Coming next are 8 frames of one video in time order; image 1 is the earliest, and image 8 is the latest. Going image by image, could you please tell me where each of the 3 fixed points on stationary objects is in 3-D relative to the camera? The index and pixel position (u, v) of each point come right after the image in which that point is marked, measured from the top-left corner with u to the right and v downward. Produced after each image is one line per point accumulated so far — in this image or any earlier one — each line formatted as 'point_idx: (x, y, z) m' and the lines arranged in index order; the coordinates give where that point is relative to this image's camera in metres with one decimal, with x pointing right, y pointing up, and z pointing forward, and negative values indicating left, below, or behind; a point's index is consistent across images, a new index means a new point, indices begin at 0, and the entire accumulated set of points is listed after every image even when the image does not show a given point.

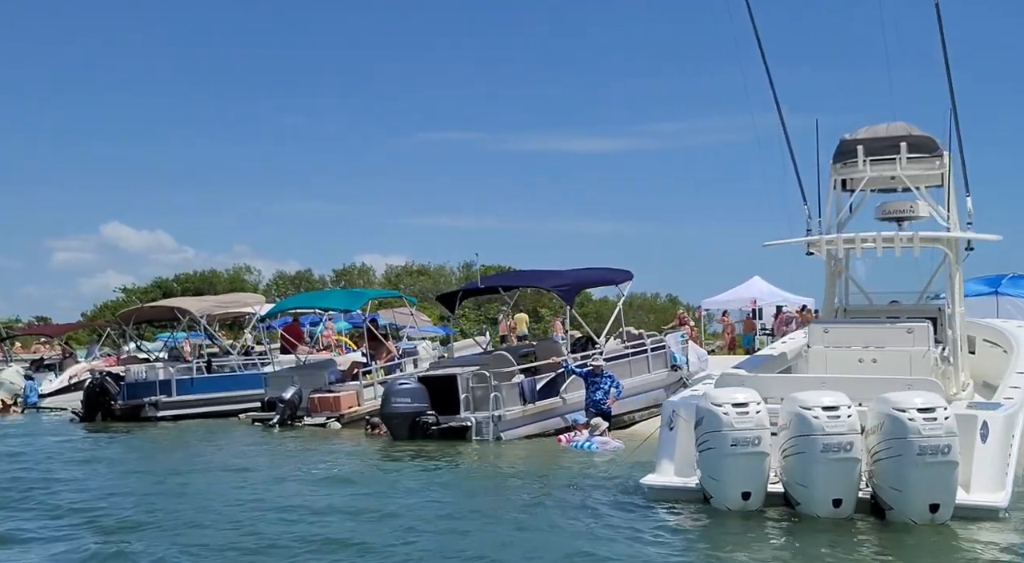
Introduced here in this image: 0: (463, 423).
0: (-0.6, -1.9, +17.1) m
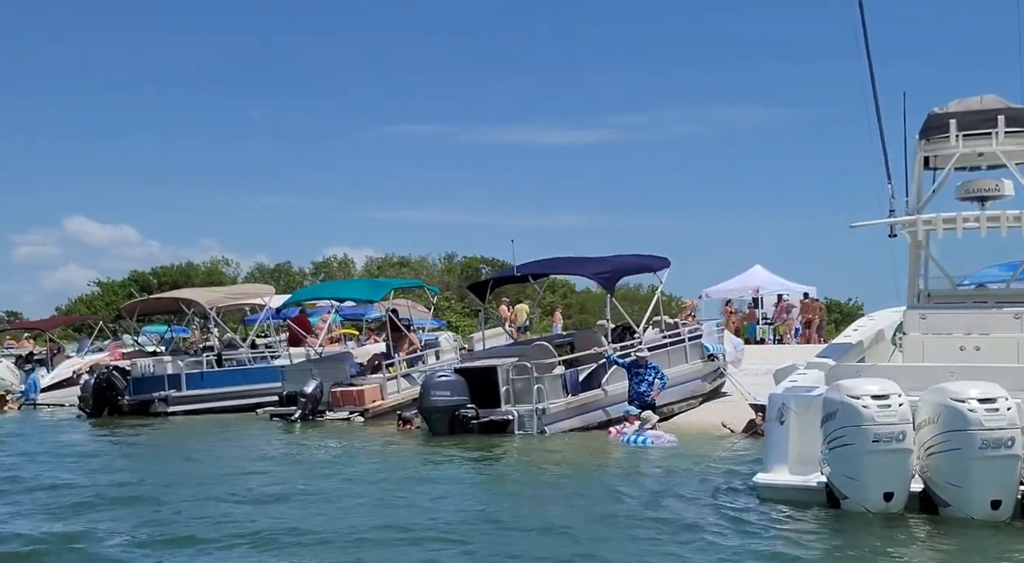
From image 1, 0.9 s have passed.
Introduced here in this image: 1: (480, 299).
0: (-0.1, -1.8, +16.4) m
1: (-0.5, -0.3, +19.2) m
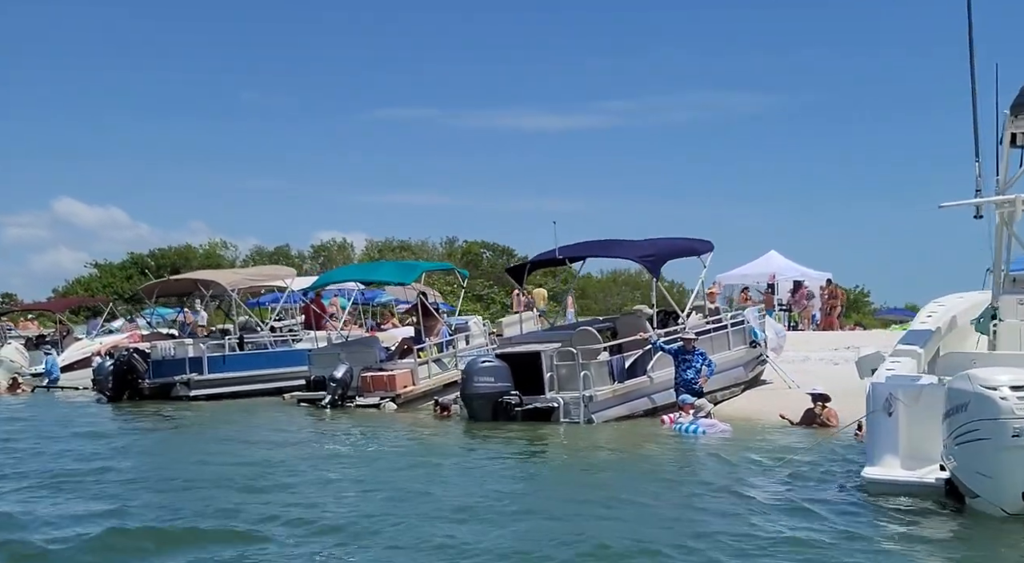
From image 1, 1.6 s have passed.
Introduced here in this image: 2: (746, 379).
0: (+0.5, -1.6, +15.9) m
1: (+0.1, 0.0, +18.6) m
2: (+3.5, -1.5, +18.9) m
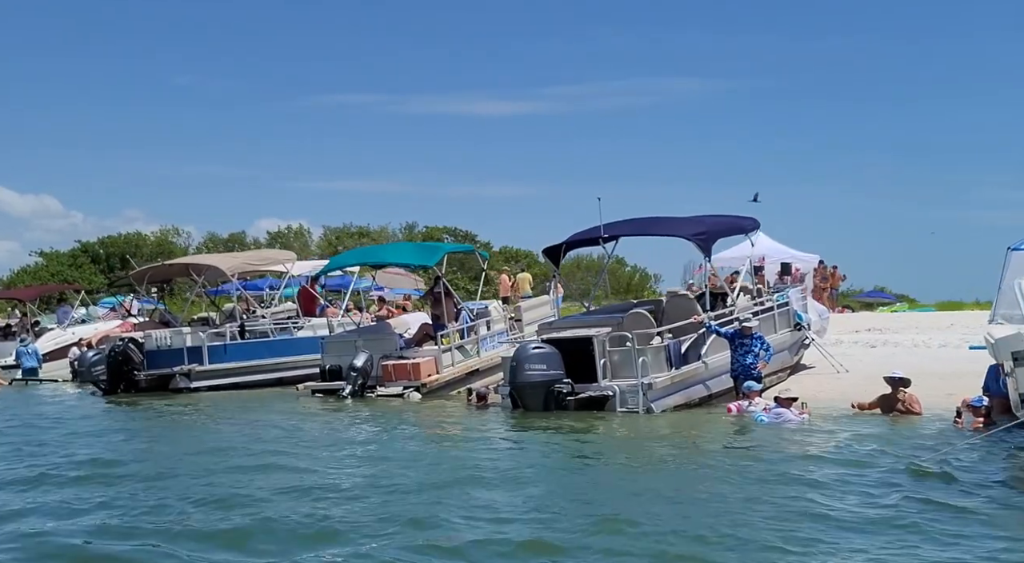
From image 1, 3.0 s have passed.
0: (+1.1, -1.3, +14.8) m
1: (+0.6, +0.2, +17.5) m
2: (+4.0, -1.2, +18.0) m
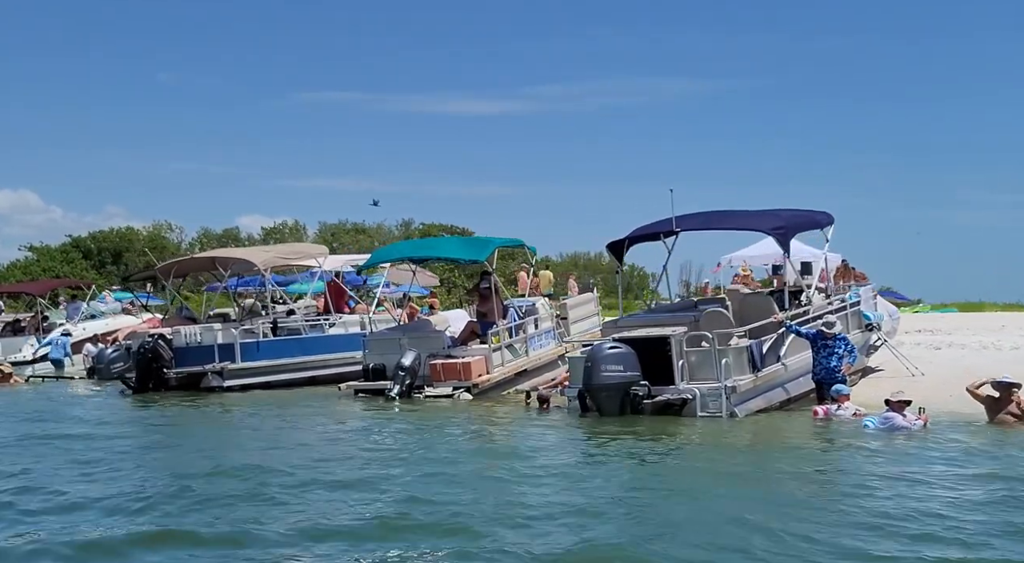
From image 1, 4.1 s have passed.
0: (+1.9, -1.3, +14.0) m
1: (+1.4, +0.3, +16.7) m
2: (+4.8, -1.2, +17.1) m
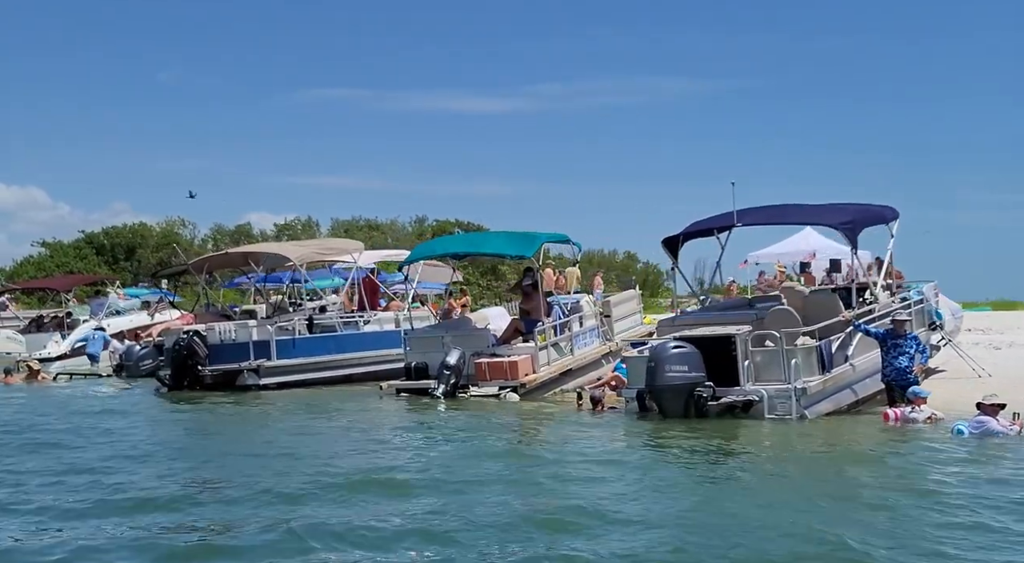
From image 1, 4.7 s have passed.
0: (+2.5, -1.2, +13.4) m
1: (+2.1, +0.3, +16.1) m
2: (+5.5, -1.1, +16.5) m
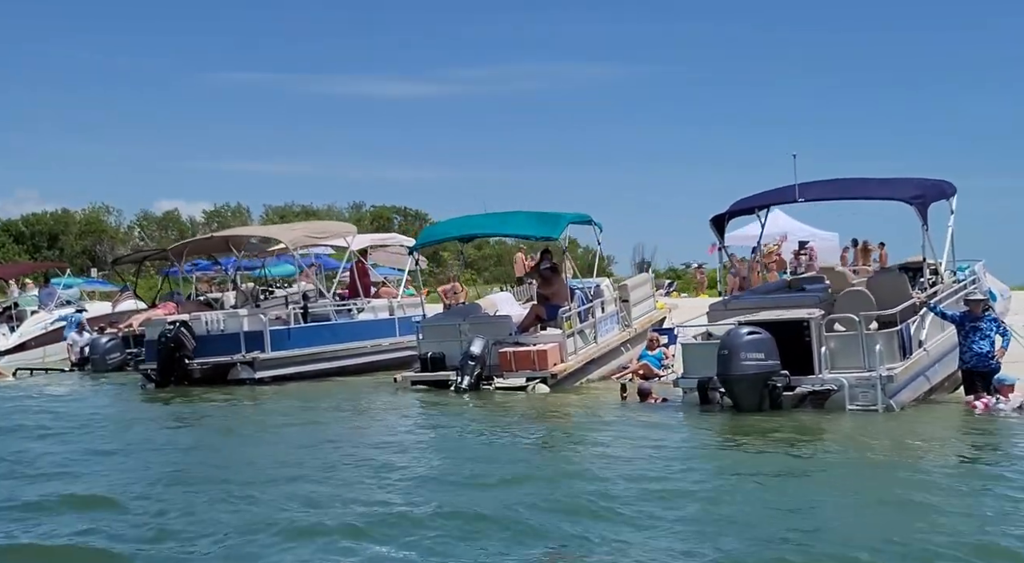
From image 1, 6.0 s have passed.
0: (+3.1, -1.0, +12.4) m
1: (+2.5, +0.5, +15.0) m
2: (+5.9, -0.9, +15.7) m
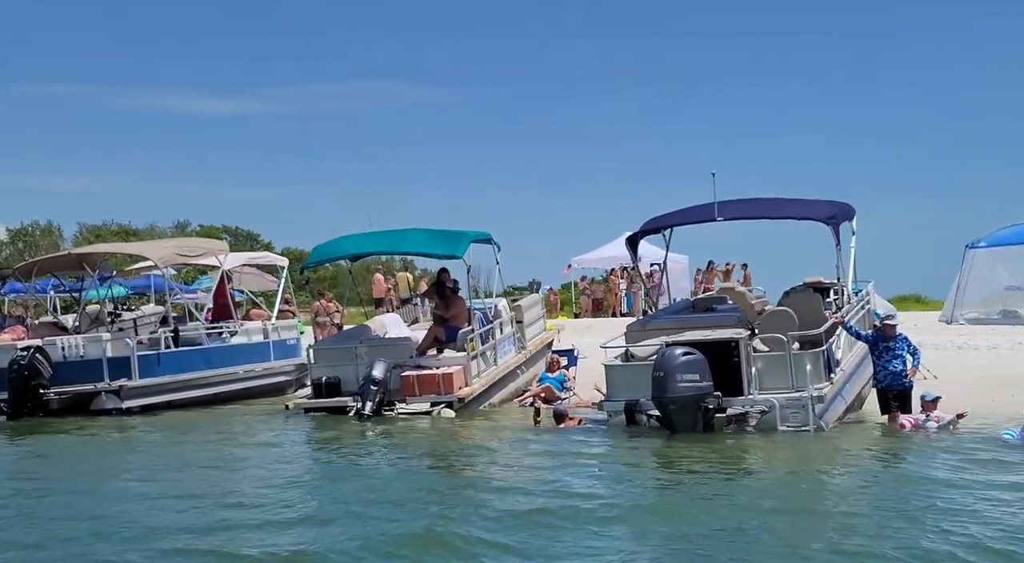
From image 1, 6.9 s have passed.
0: (+2.4, -1.2, +12.3) m
1: (+1.4, +0.3, +14.9) m
2: (+4.7, -1.1, +15.9) m
